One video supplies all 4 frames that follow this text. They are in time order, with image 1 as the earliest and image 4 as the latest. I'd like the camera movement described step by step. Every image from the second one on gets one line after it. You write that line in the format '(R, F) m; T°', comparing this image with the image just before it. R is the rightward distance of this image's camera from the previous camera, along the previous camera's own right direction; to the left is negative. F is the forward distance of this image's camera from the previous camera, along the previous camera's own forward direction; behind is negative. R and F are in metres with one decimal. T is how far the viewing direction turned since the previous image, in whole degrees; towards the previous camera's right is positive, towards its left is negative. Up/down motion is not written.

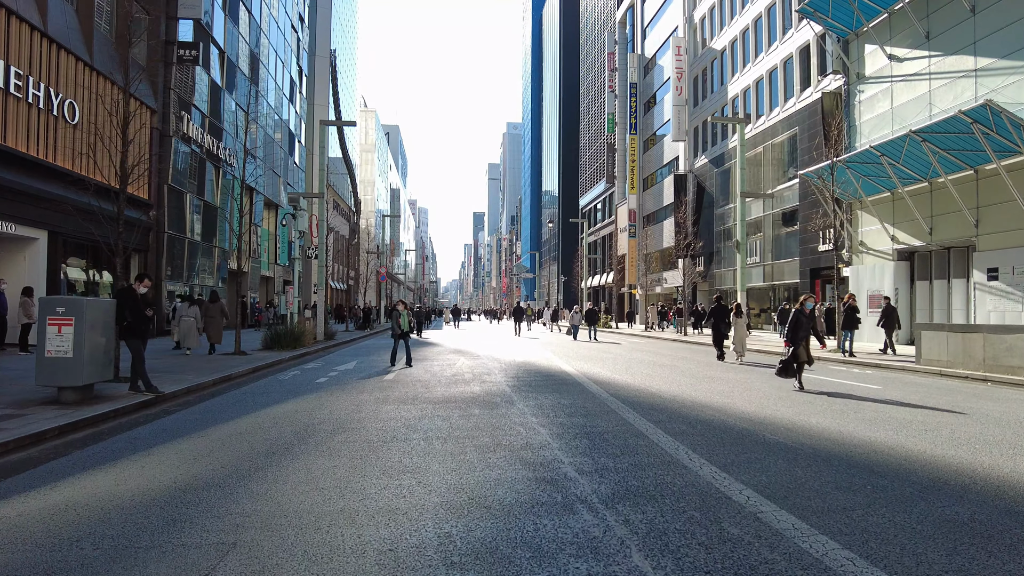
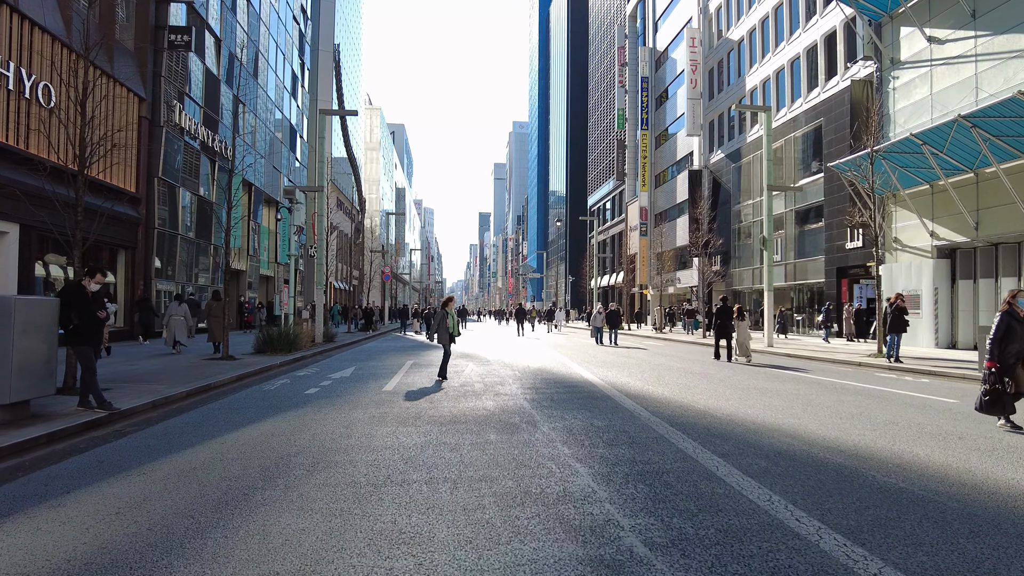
(-0.2, +1.6) m; 0°
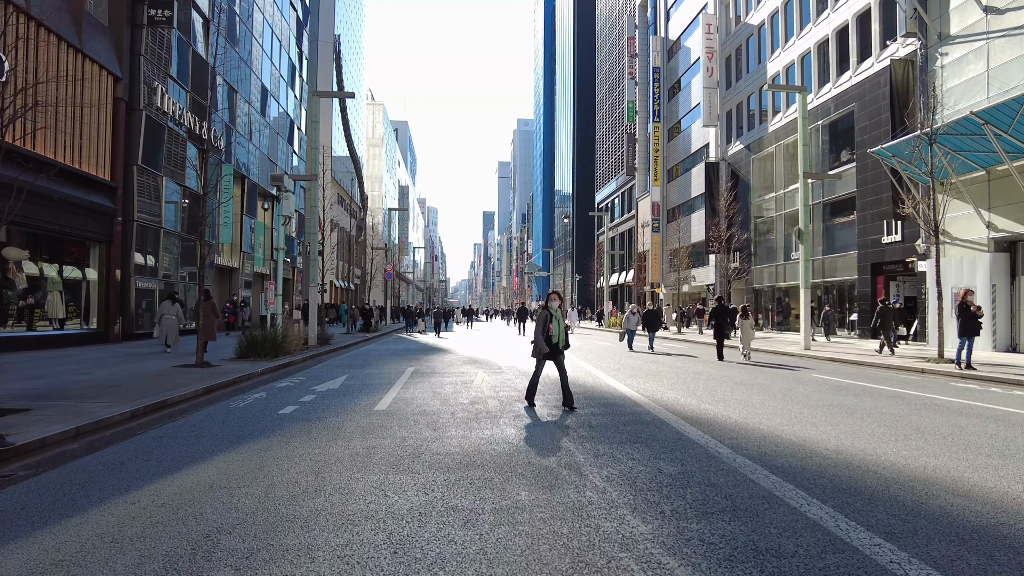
(-0.3, +2.2) m; 0°
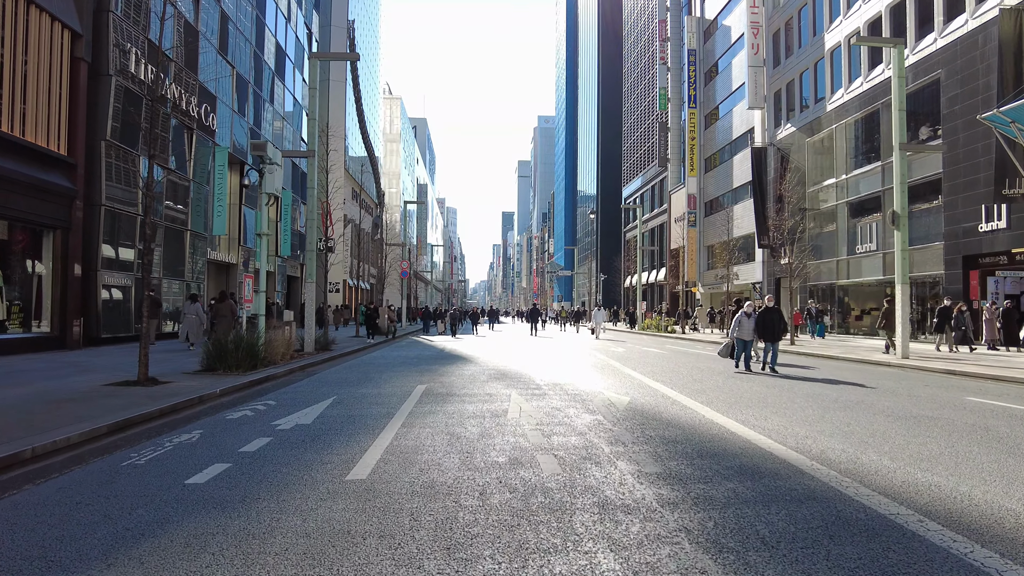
(-0.4, +3.9) m; -2°
